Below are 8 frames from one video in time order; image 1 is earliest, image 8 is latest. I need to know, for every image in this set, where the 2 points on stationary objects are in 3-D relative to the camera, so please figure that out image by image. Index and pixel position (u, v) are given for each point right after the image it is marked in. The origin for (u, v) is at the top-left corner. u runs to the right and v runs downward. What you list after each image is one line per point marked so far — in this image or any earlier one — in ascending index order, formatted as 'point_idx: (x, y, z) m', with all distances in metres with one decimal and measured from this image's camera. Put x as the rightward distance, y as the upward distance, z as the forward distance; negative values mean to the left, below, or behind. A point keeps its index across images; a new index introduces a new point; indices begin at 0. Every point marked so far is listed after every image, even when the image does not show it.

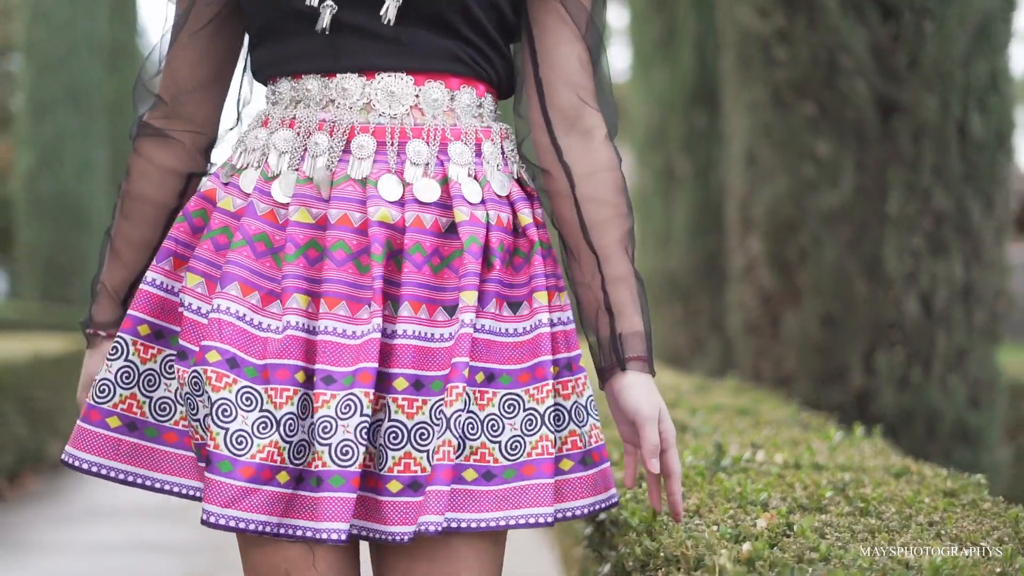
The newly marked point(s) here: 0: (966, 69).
0: (+1.6, +0.8, +3.5) m
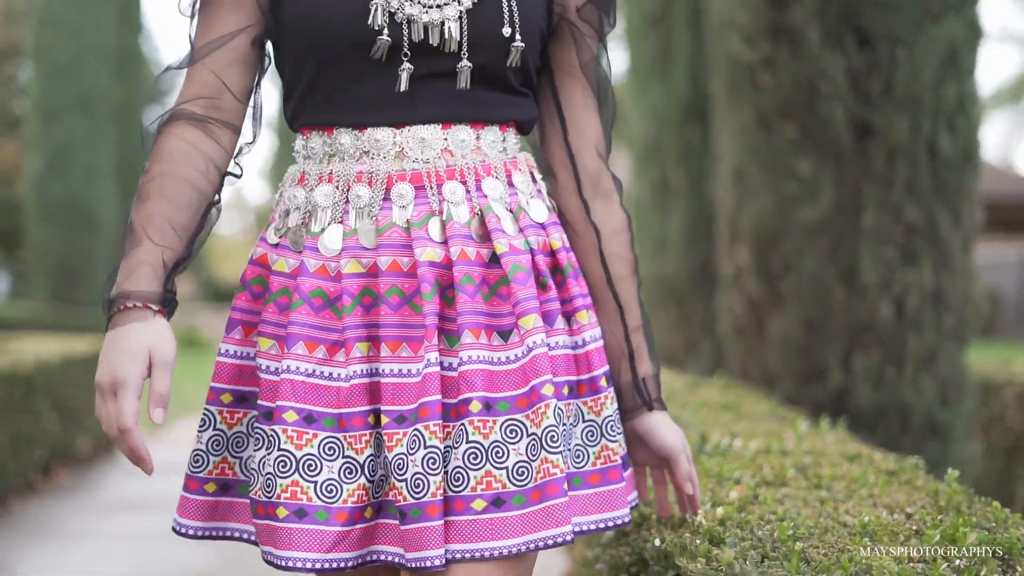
0: (+1.6, +0.8, +3.8) m
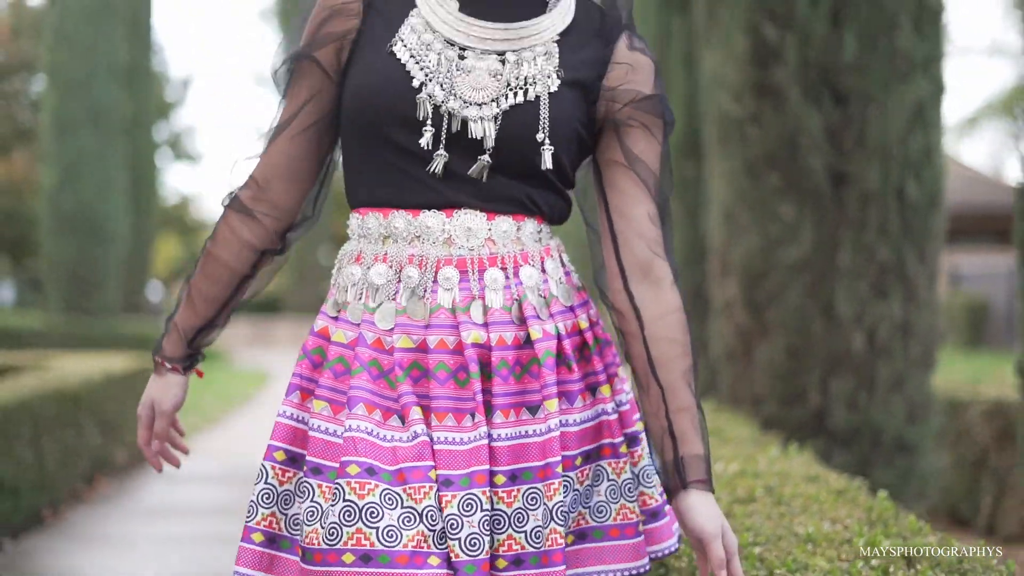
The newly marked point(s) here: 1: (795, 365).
0: (+1.7, +0.6, +4.3) m
1: (+1.3, -0.3, +4.4) m
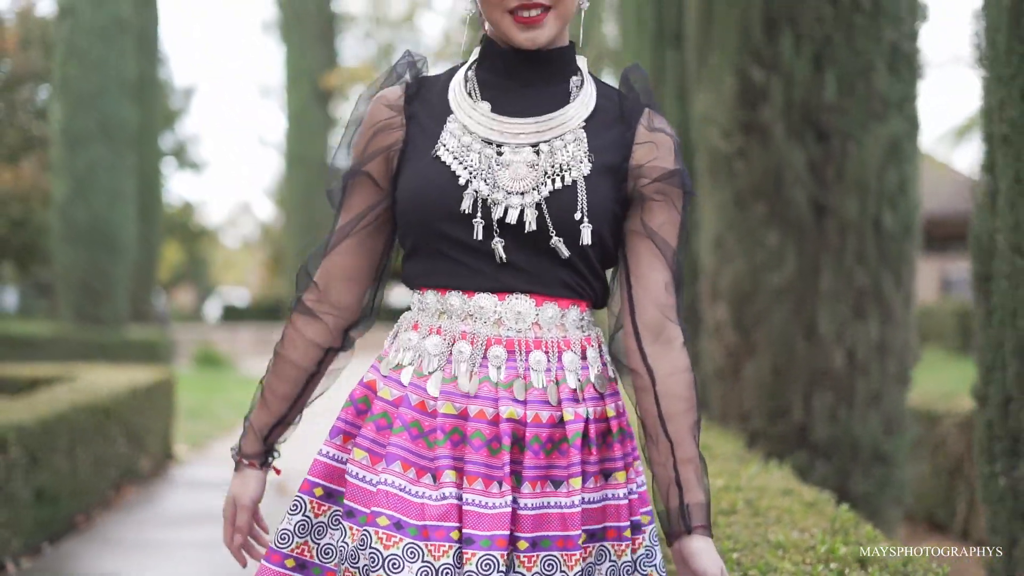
0: (+1.7, +0.5, +4.6) m
1: (+1.3, -0.5, +4.8) m
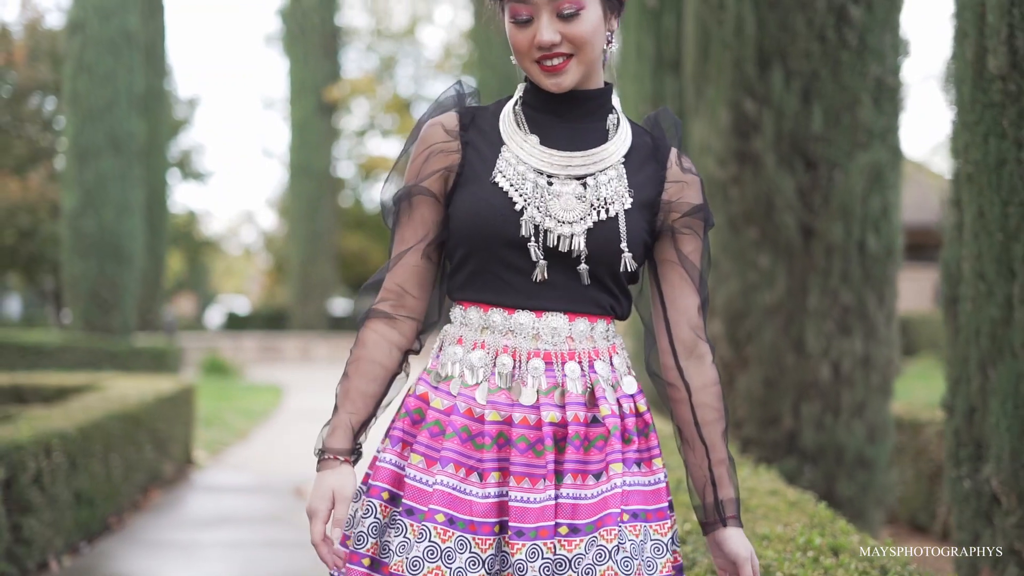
0: (+1.8, +0.4, +5.0) m
1: (+1.3, -0.5, +5.2) m
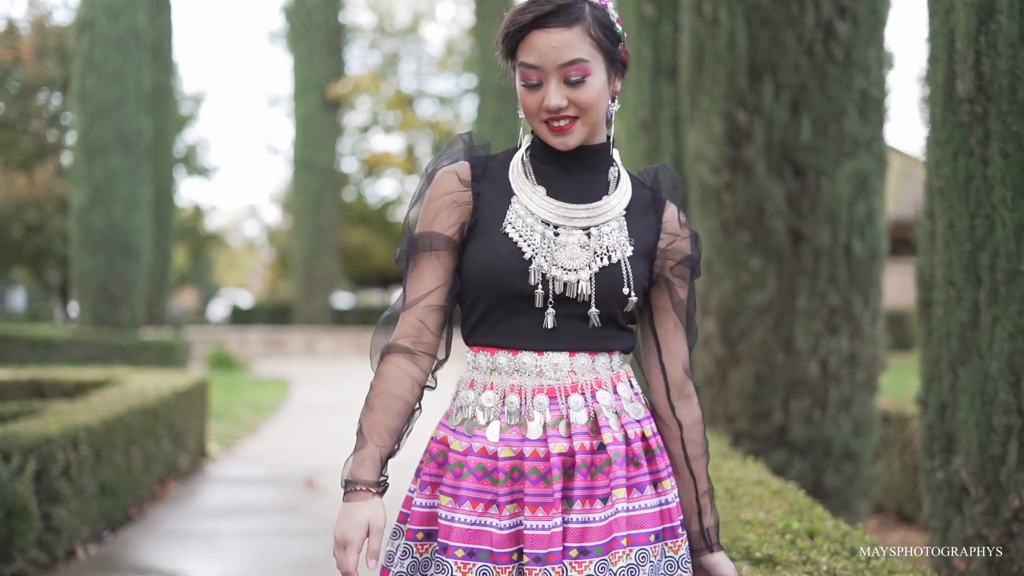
0: (+1.8, +0.4, +5.3) m
1: (+1.4, -0.6, +5.4) m
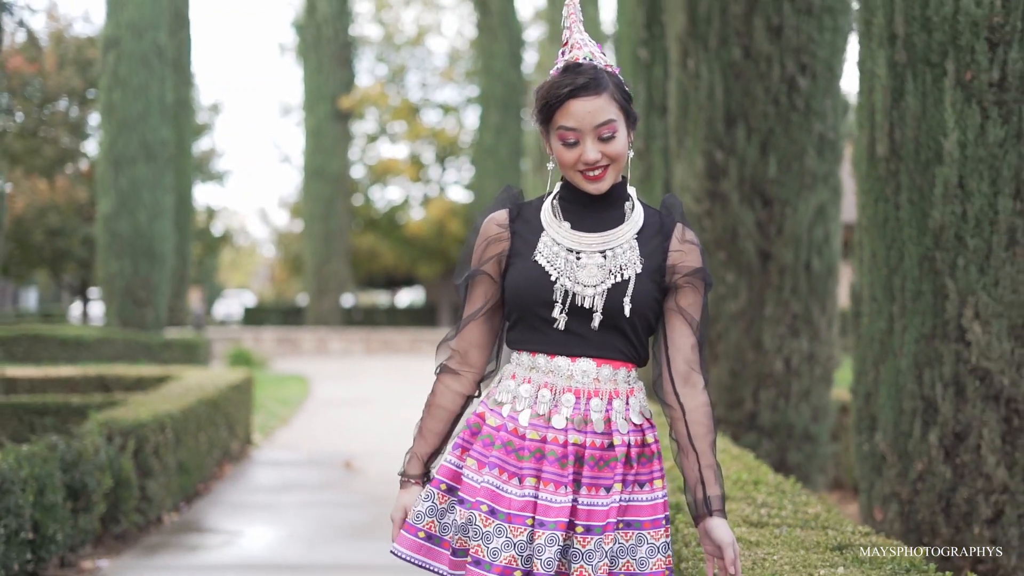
0: (+1.9, +0.4, +6.3) m
1: (+1.5, -0.6, +6.5) m
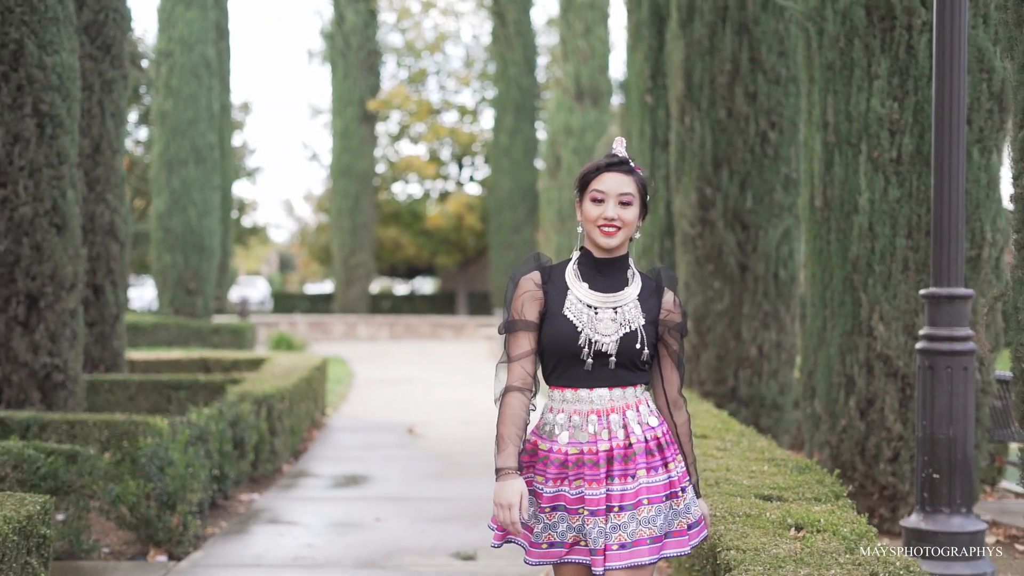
0: (+2.2, +0.3, +8.3) m
1: (+1.8, -0.7, +8.5) m
